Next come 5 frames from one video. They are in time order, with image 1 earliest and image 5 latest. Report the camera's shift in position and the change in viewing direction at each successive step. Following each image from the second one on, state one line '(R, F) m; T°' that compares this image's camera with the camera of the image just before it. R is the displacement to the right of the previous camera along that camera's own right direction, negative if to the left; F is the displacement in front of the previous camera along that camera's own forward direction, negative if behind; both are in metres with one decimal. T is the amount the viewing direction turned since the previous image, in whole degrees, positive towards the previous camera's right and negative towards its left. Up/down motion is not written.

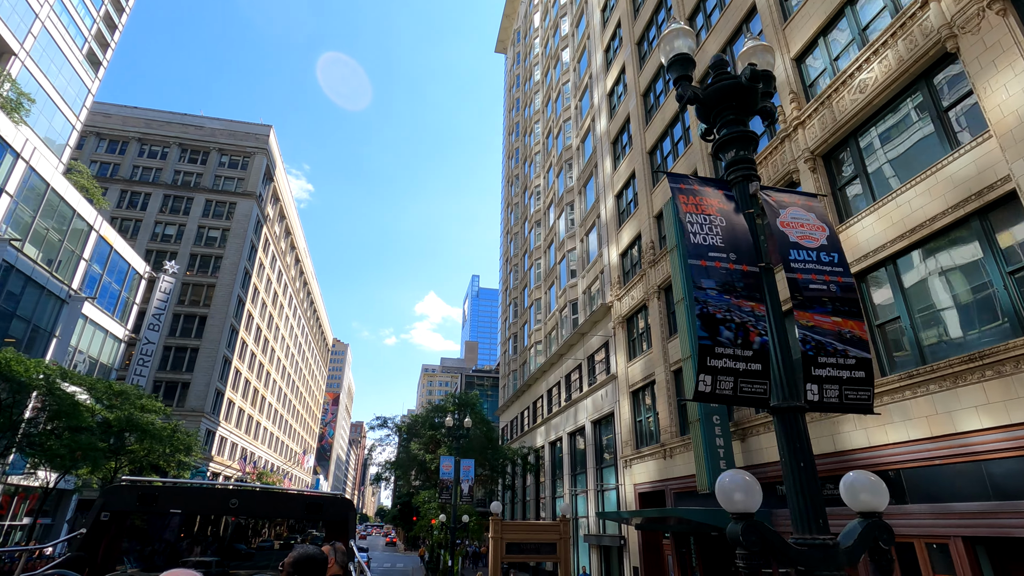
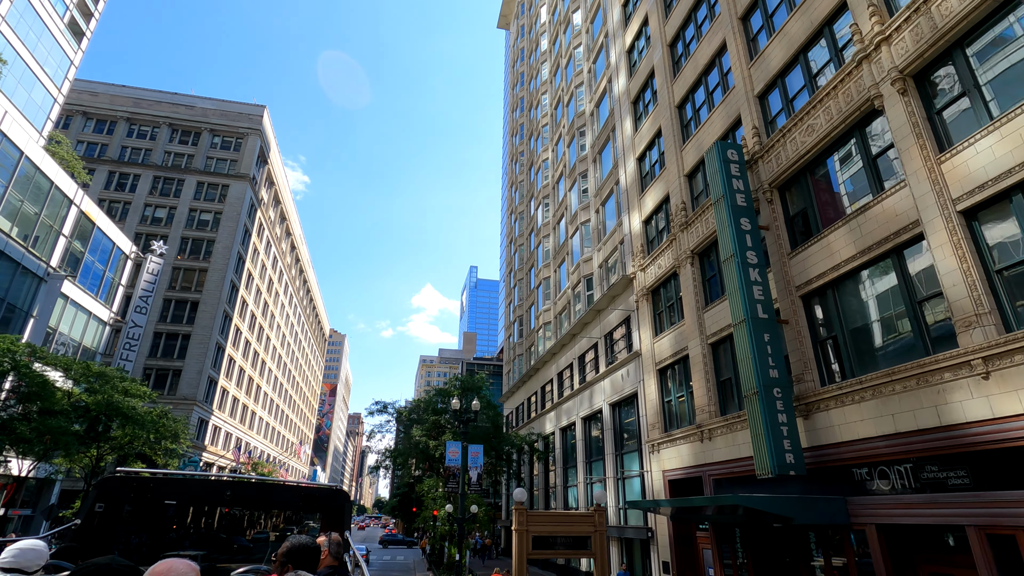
(-0.7, +2.2) m; 0°
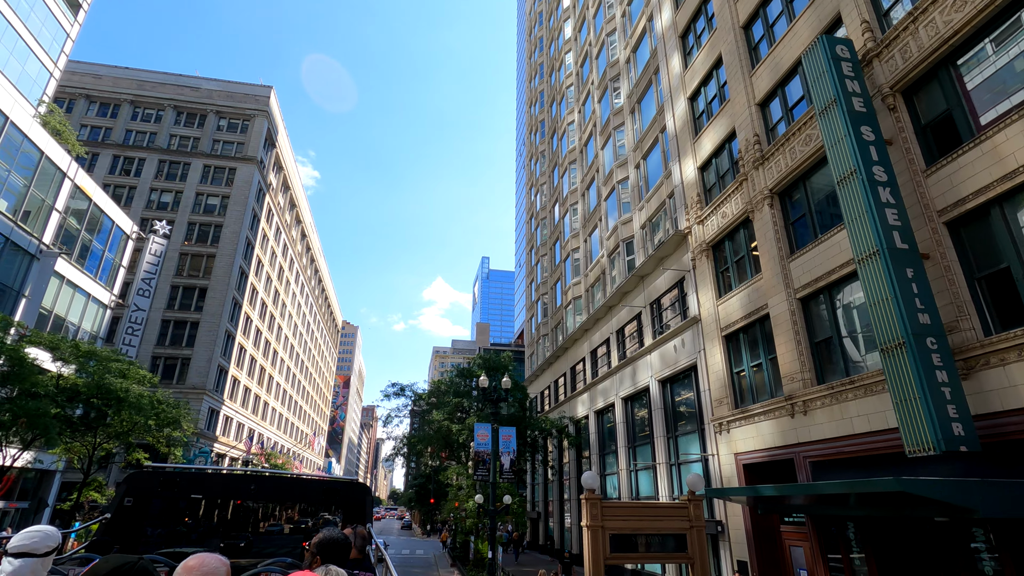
(-0.9, +2.9) m; -1°
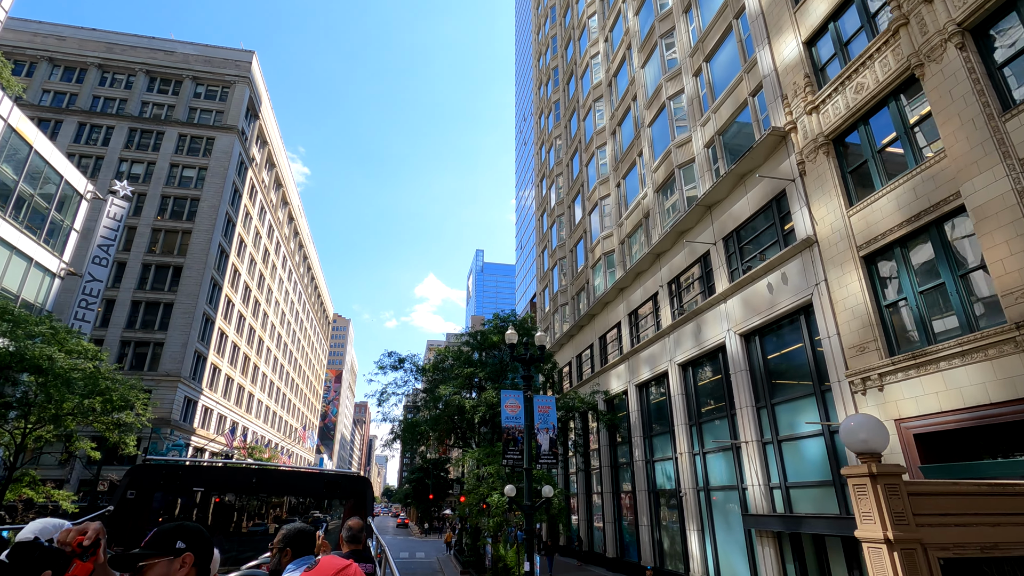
(-1.3, +5.2) m; +1°
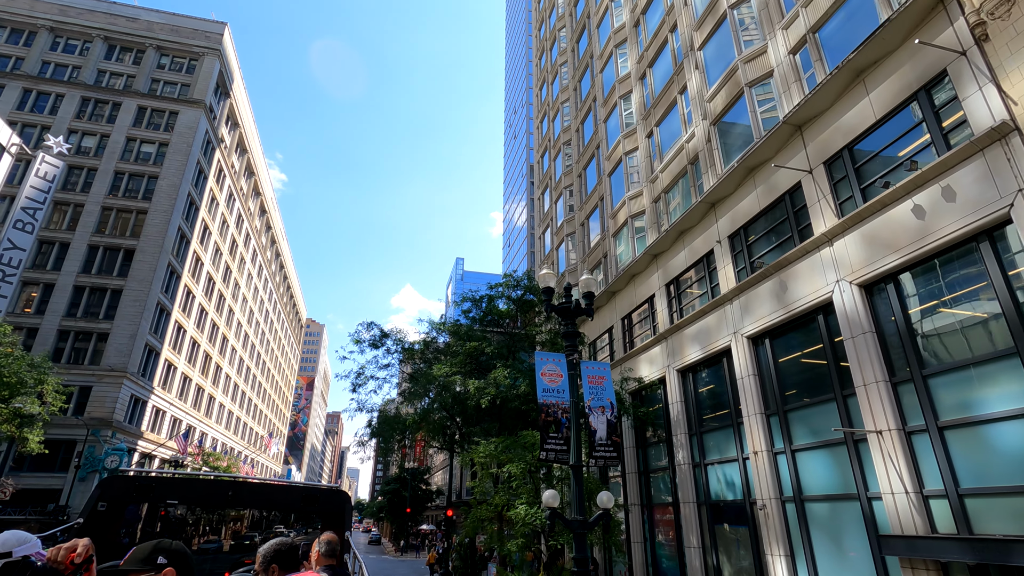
(-1.2, +4.8) m; +2°
